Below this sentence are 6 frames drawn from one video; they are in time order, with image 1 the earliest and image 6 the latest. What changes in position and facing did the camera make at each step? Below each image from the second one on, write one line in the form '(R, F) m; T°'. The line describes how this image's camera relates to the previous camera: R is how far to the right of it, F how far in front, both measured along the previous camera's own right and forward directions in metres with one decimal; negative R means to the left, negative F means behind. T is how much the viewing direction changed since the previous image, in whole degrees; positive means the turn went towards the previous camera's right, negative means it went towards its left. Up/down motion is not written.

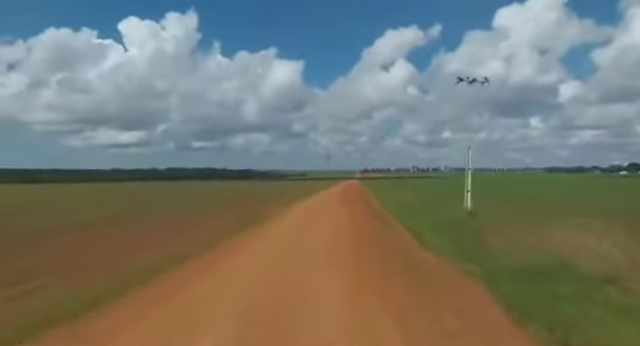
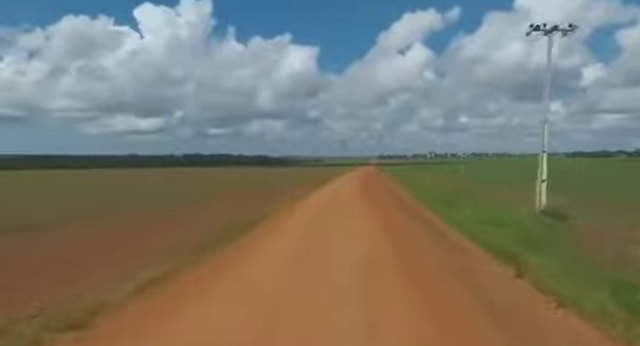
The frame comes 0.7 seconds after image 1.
(-0.1, +0.1) m; -2°
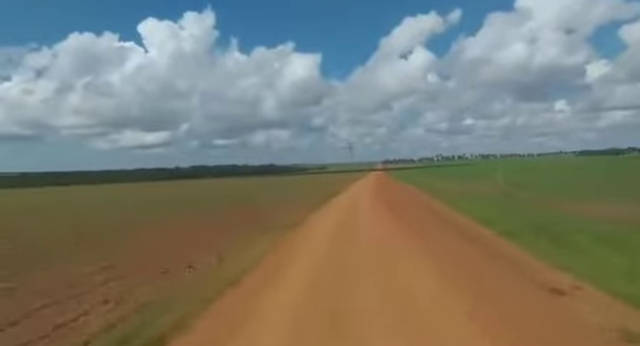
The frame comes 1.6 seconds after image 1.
(-0.4, 0.0) m; -1°
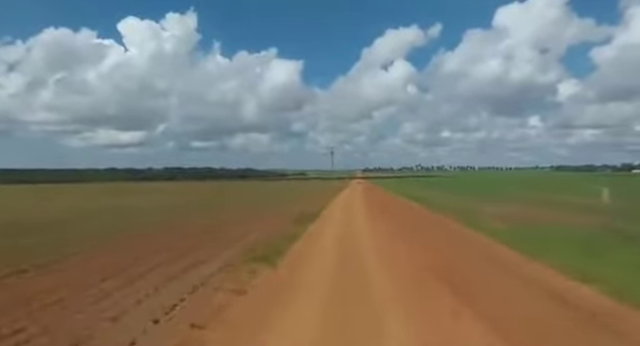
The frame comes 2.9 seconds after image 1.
(-0.4, +1.2) m; +3°
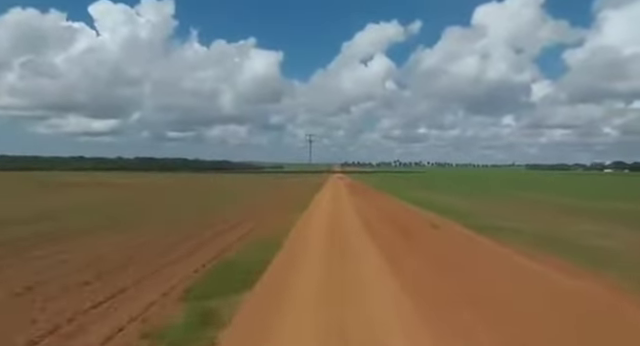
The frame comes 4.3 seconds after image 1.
(-0.2, +1.6) m; +4°
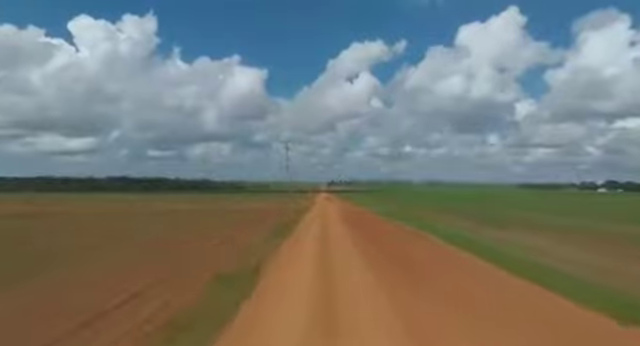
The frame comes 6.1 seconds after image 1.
(0.0, +4.9) m; +2°
